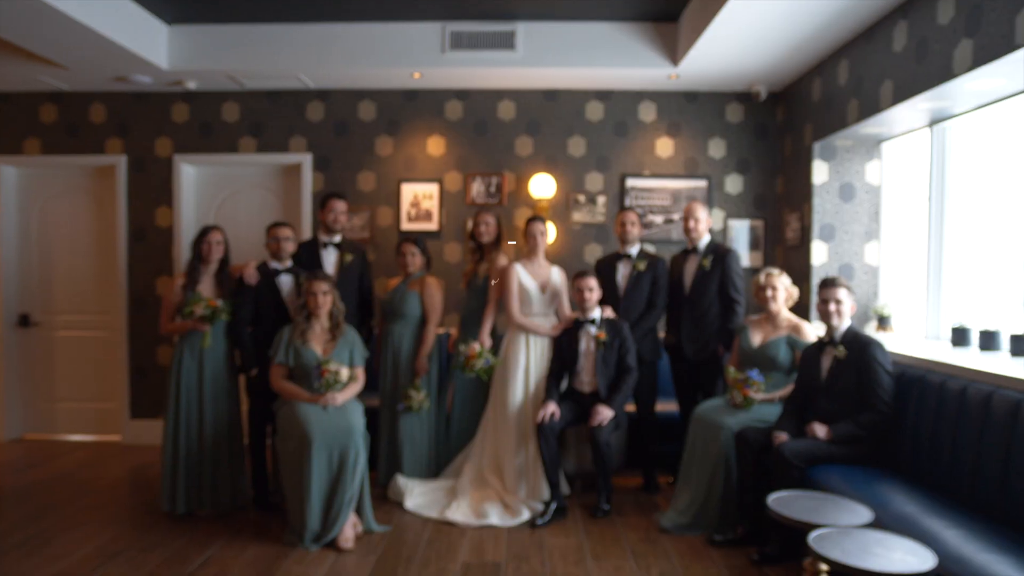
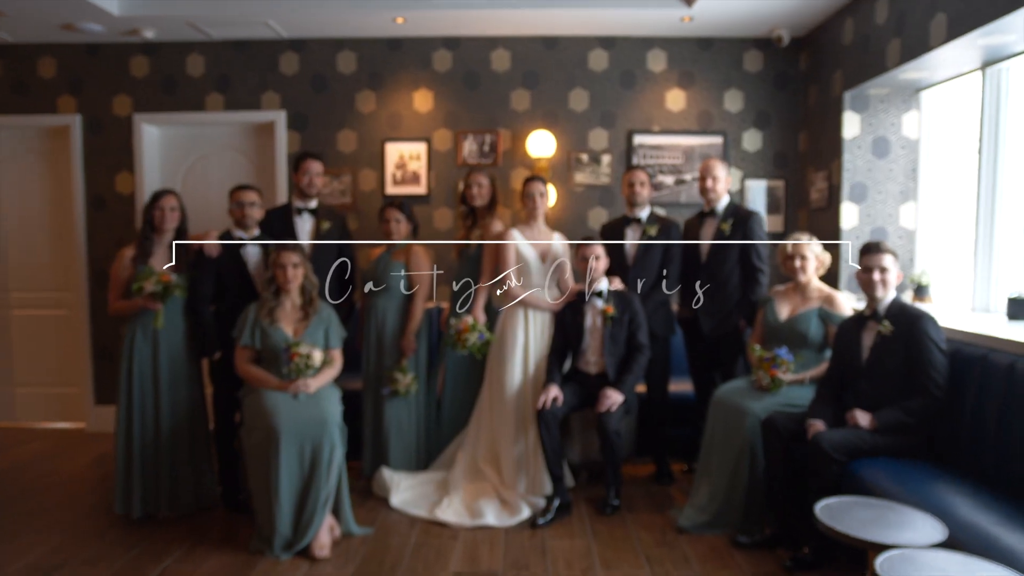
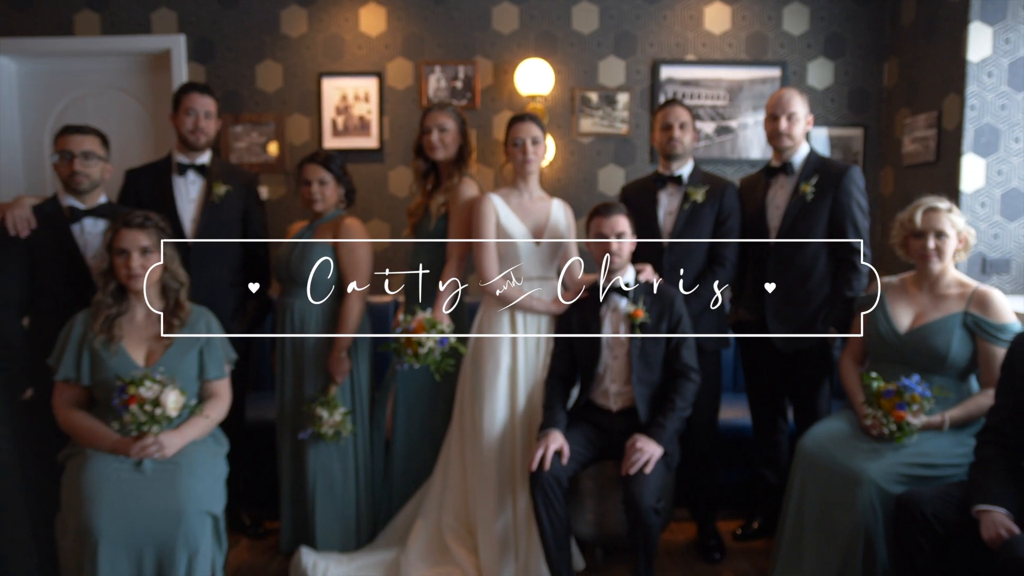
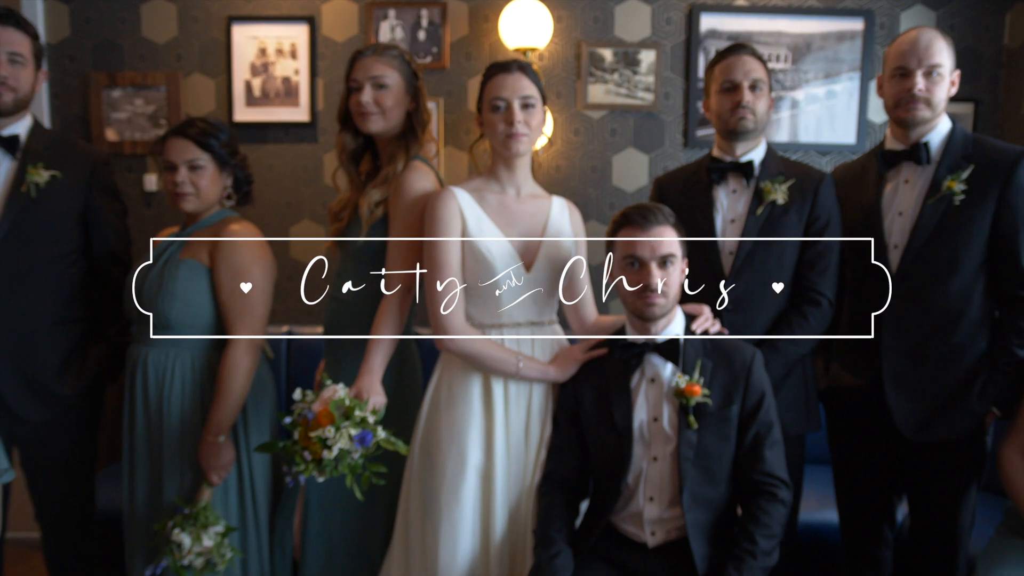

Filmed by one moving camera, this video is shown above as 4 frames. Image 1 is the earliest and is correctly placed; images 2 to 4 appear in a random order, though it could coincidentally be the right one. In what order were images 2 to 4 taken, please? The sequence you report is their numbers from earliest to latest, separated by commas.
2, 3, 4
